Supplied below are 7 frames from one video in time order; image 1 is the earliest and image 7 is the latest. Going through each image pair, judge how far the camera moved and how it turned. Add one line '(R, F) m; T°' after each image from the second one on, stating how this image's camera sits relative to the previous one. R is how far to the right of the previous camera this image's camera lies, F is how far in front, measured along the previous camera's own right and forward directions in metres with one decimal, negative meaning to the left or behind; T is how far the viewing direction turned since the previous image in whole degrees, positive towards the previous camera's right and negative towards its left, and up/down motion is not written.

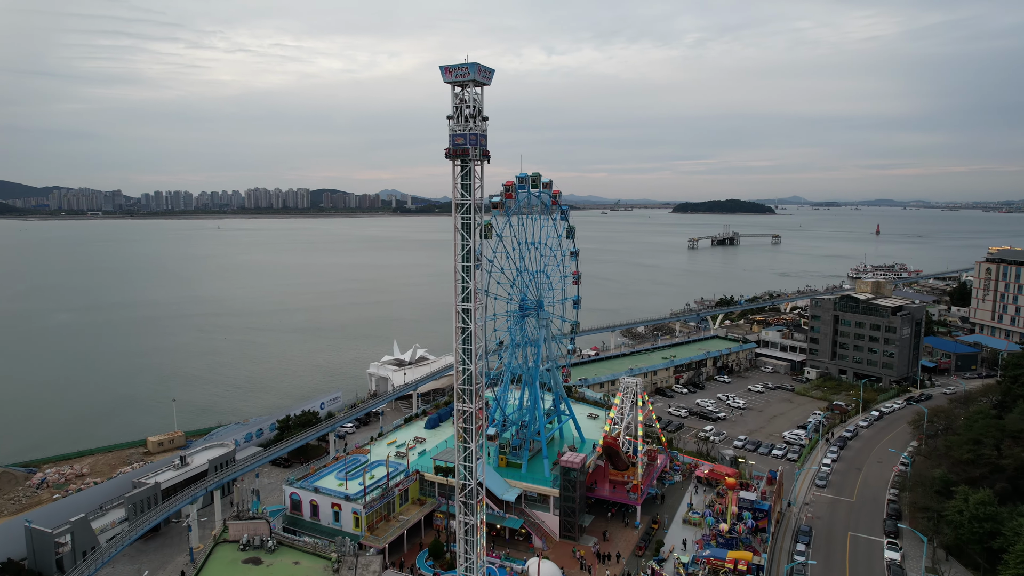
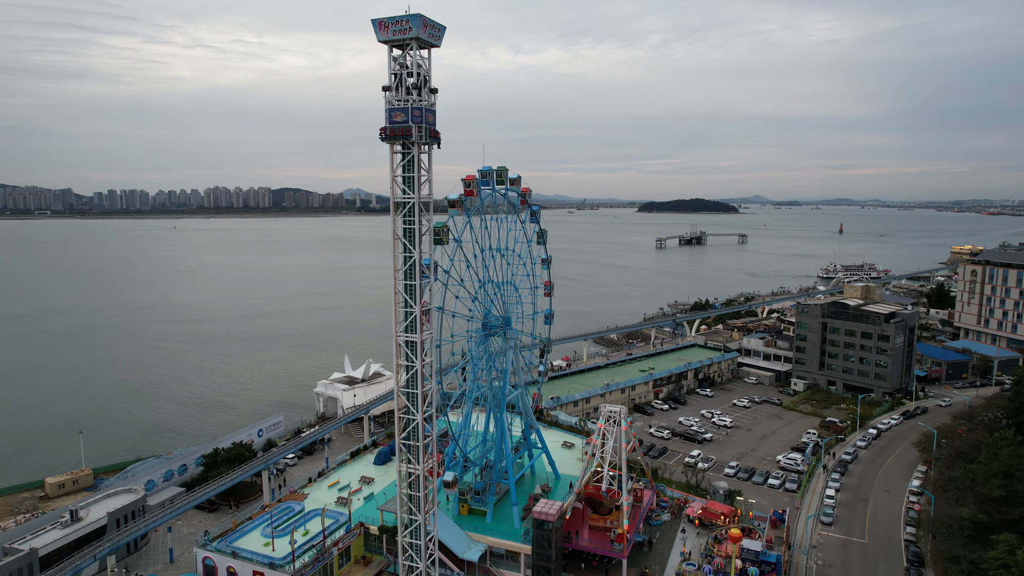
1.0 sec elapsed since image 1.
(+0.1, +2.9) m; +3°
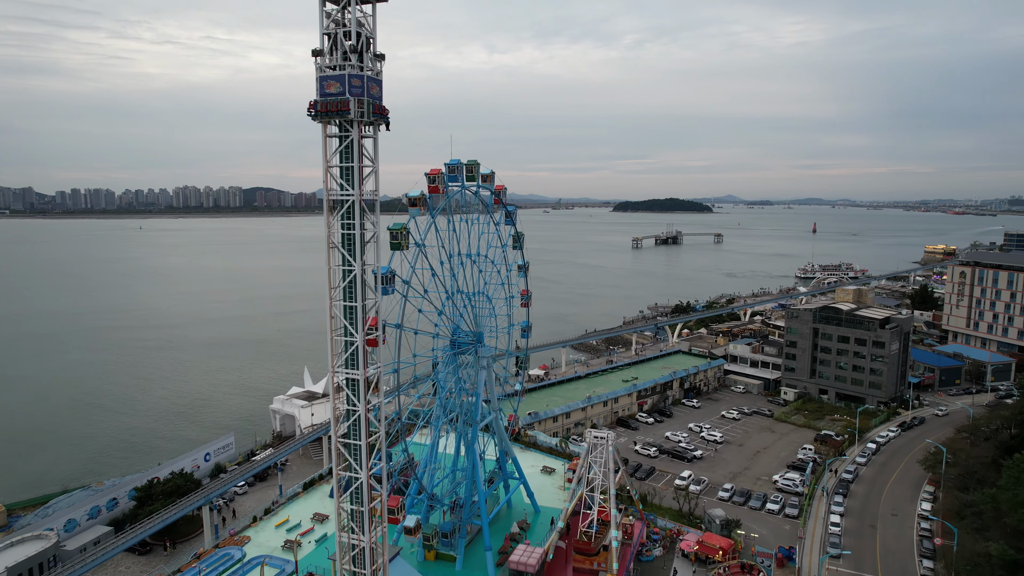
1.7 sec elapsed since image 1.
(+0.1, +2.0) m; +2°
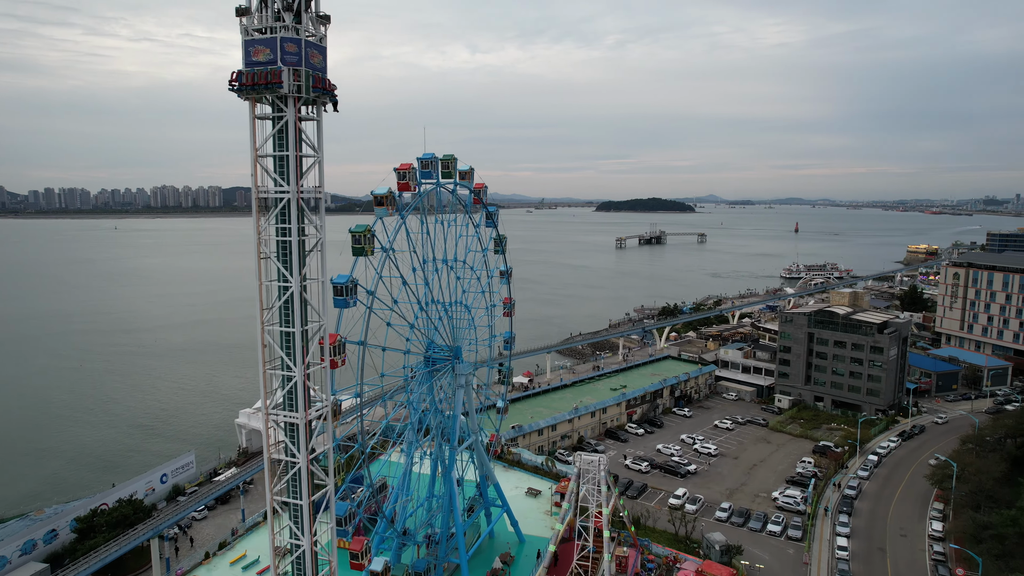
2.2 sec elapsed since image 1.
(0.0, +1.4) m; +1°
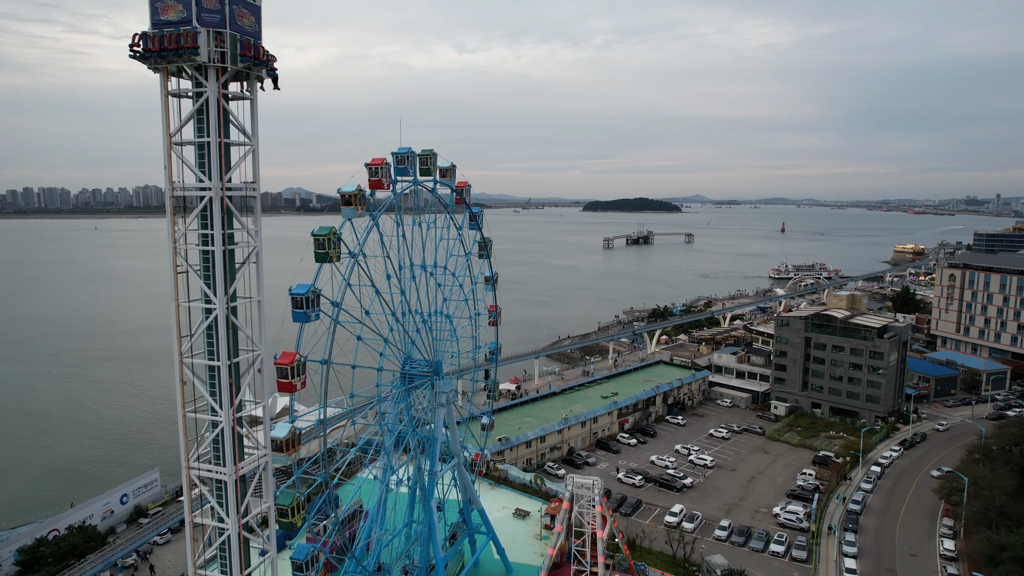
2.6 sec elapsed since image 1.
(0.0, +1.2) m; +1°
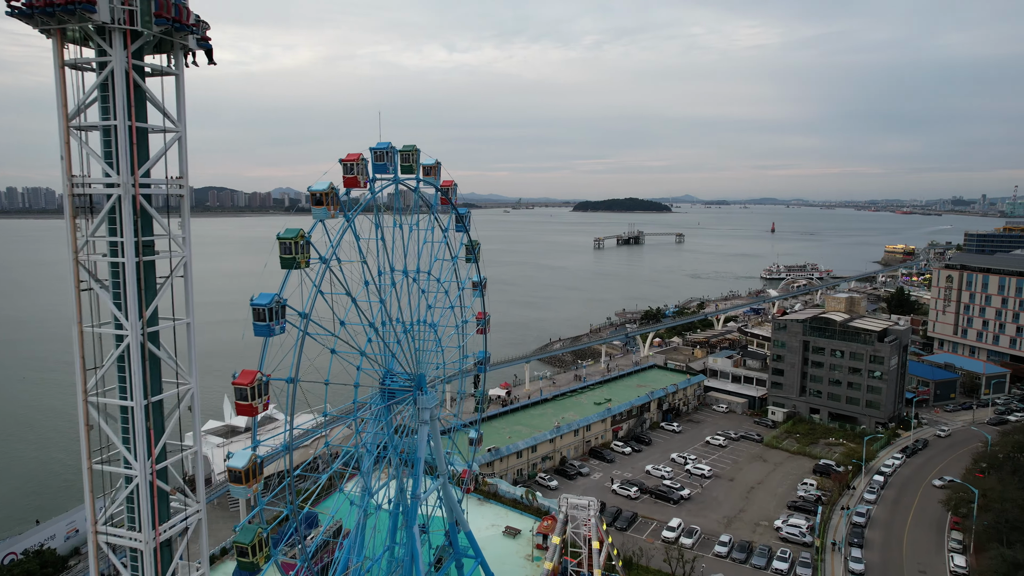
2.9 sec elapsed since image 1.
(0.0, +0.9) m; +1°
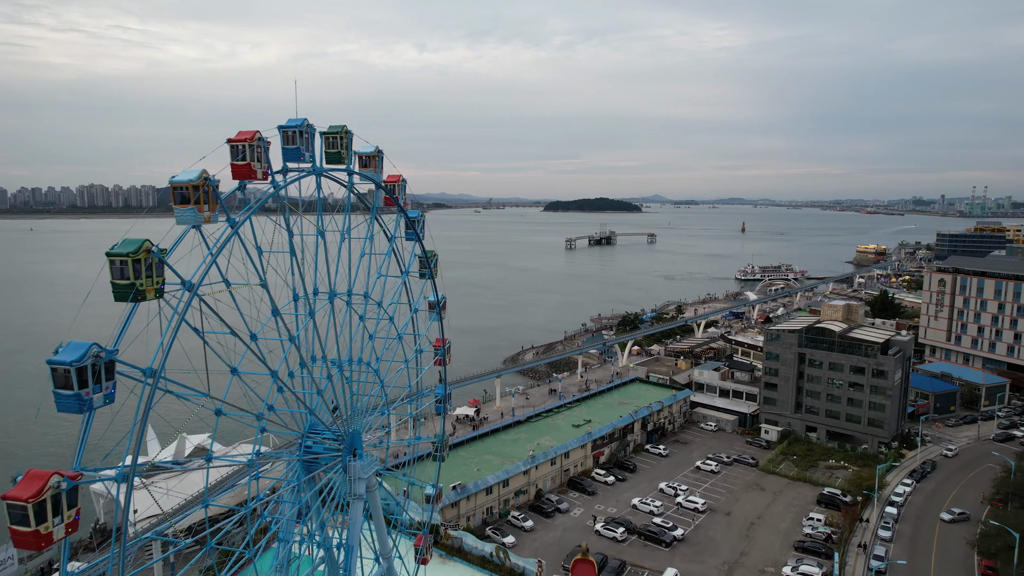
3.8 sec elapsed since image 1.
(+0.1, +2.6) m; +2°
